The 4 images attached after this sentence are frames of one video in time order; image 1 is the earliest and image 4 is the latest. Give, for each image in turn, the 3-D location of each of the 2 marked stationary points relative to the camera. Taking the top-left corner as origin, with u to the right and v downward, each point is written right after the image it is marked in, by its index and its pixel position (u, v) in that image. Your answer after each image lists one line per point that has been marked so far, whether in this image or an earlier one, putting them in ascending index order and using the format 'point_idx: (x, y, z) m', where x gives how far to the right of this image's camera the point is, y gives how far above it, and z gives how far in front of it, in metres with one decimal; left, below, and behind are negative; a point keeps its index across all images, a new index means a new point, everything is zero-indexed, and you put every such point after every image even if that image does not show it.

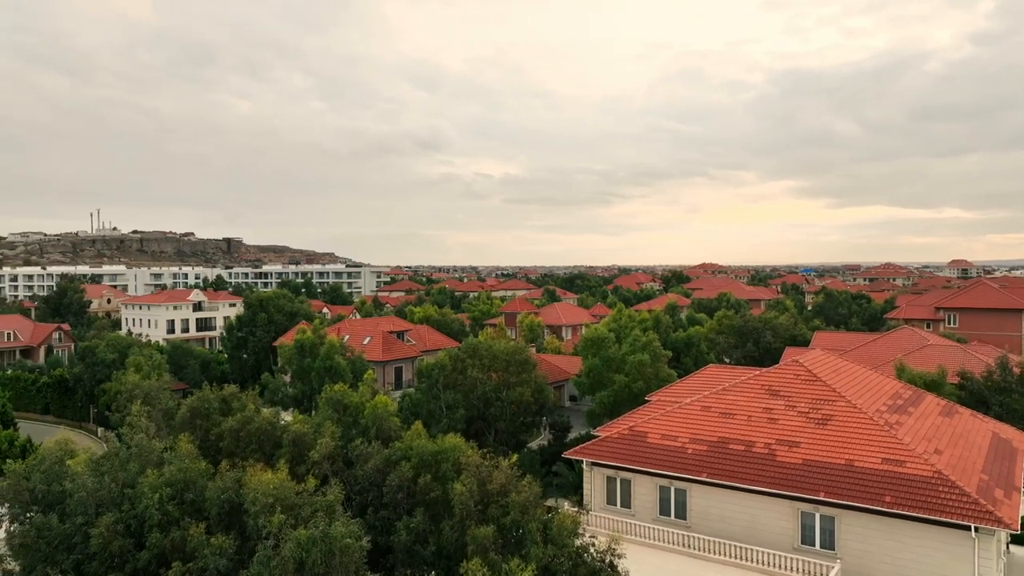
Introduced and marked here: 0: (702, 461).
0: (+5.0, -4.6, +18.5) m
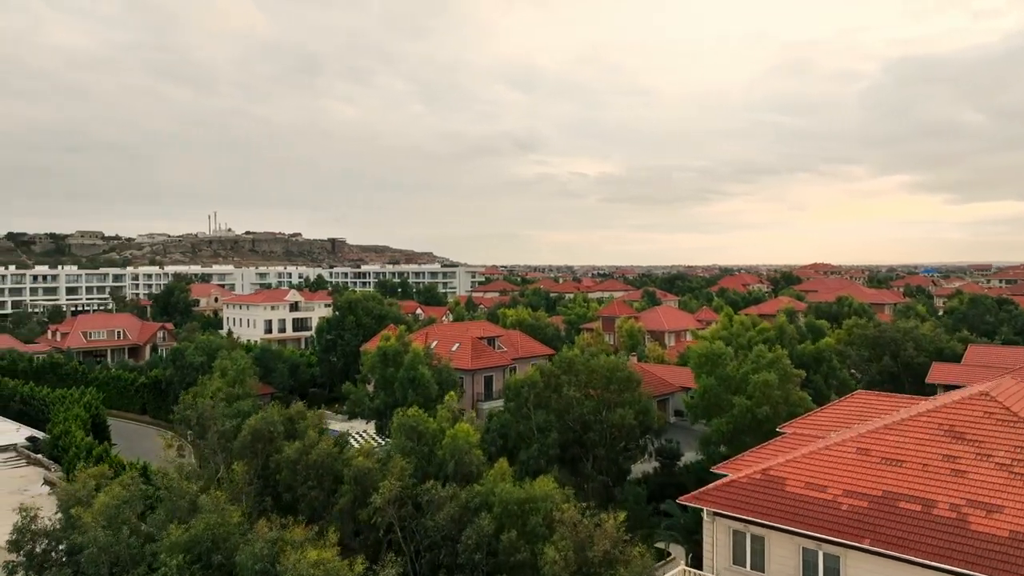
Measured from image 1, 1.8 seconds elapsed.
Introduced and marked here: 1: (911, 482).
0: (+7.3, -4.8, +14.4) m
1: (+8.5, -4.1, +14.9) m
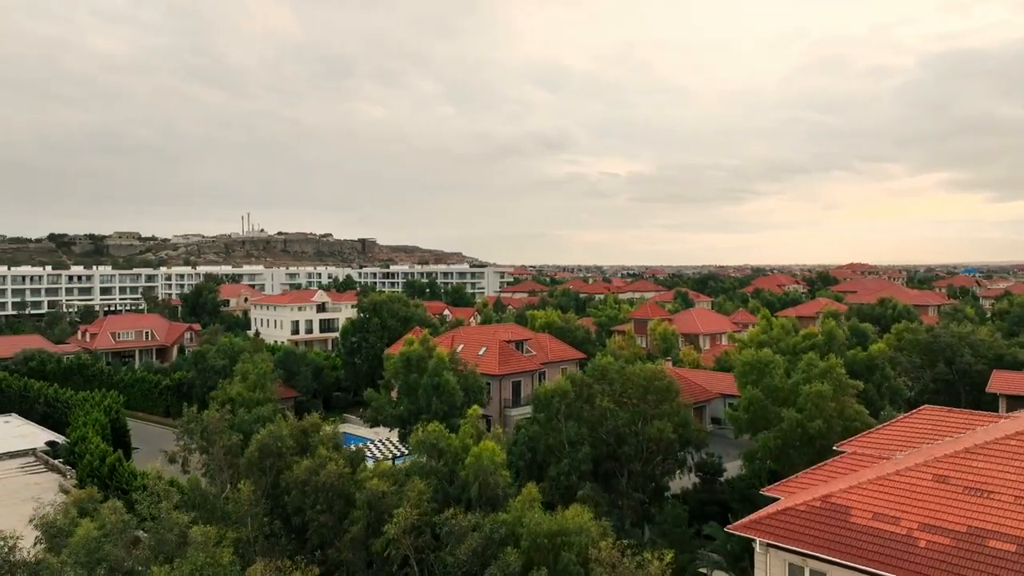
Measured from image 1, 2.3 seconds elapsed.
0: (+7.8, -4.9, +12.5) m
1: (+9.1, -4.3, +13.0) m
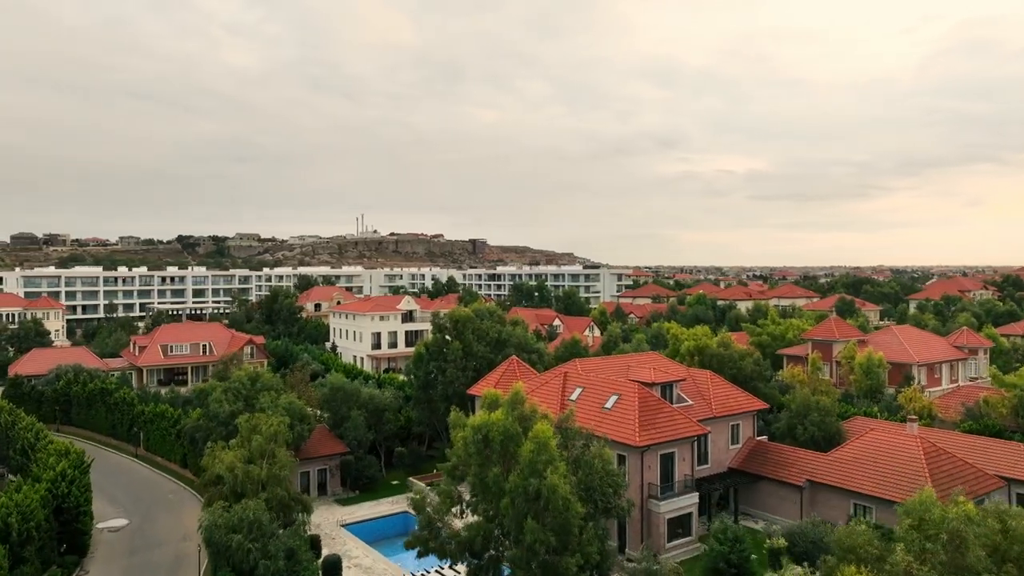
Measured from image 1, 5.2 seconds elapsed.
0: (+8.7, -5.5, -2.2) m
1: (+10.1, -4.8, -2.0) m
